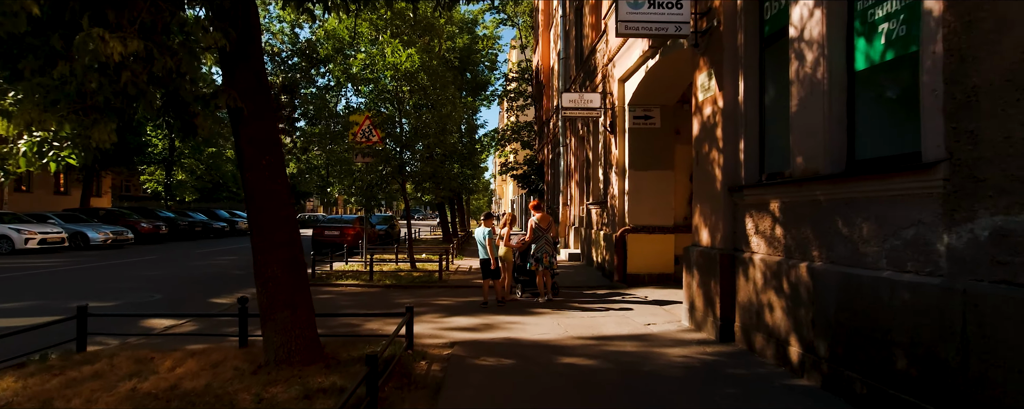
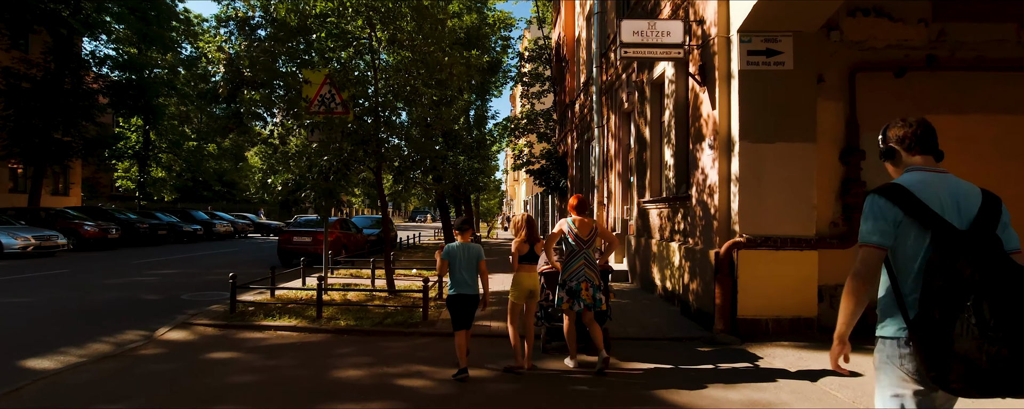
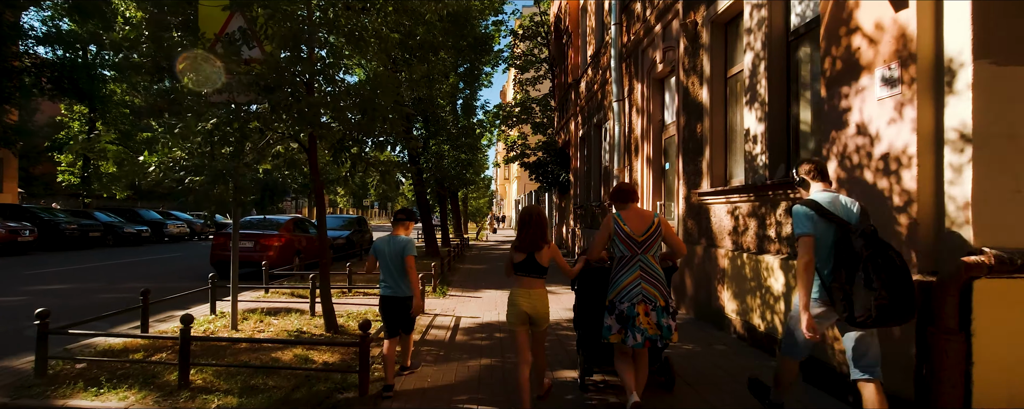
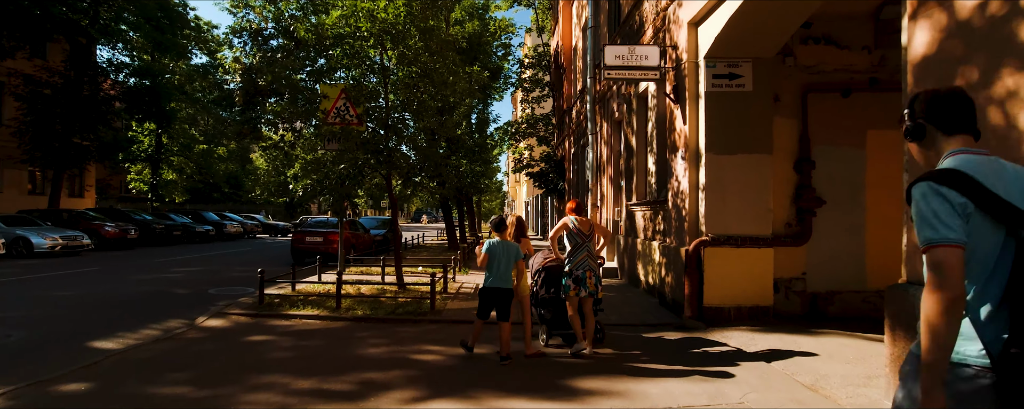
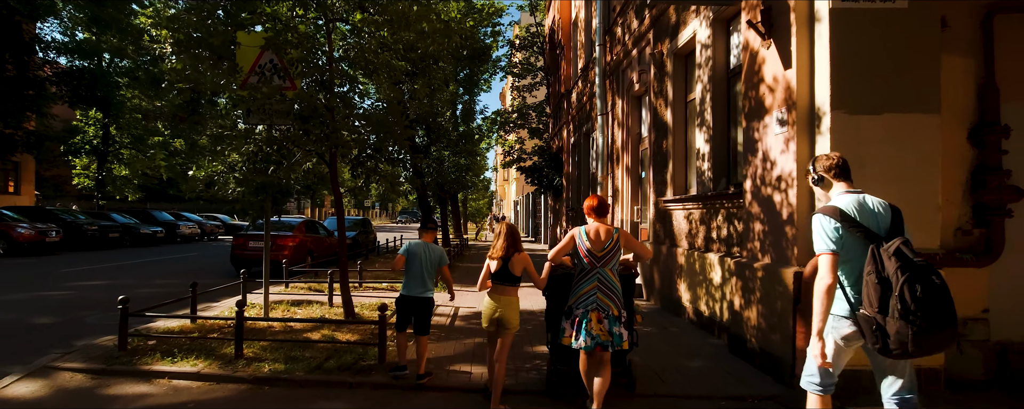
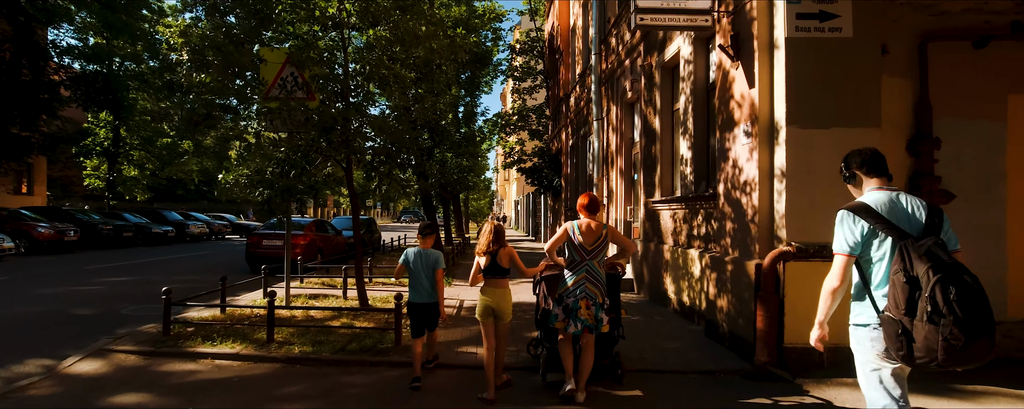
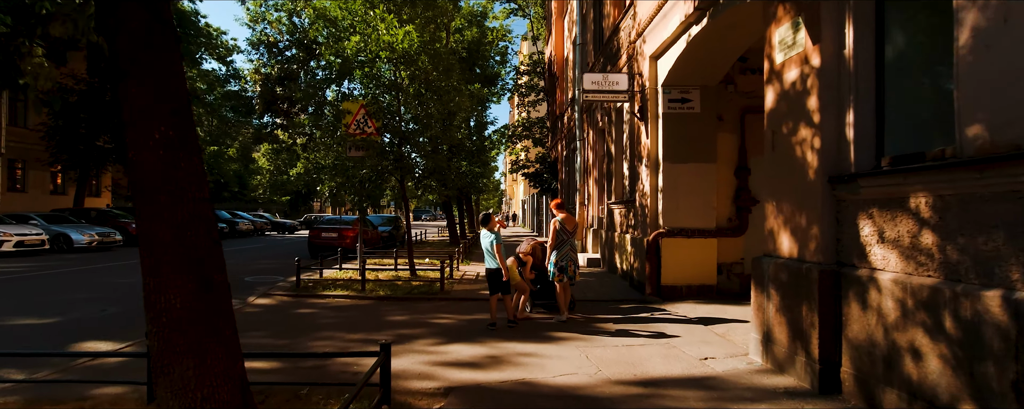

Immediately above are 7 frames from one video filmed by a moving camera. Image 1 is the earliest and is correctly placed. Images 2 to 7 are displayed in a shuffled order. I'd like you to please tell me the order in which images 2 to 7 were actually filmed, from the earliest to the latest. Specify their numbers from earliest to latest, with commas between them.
7, 4, 2, 6, 5, 3
